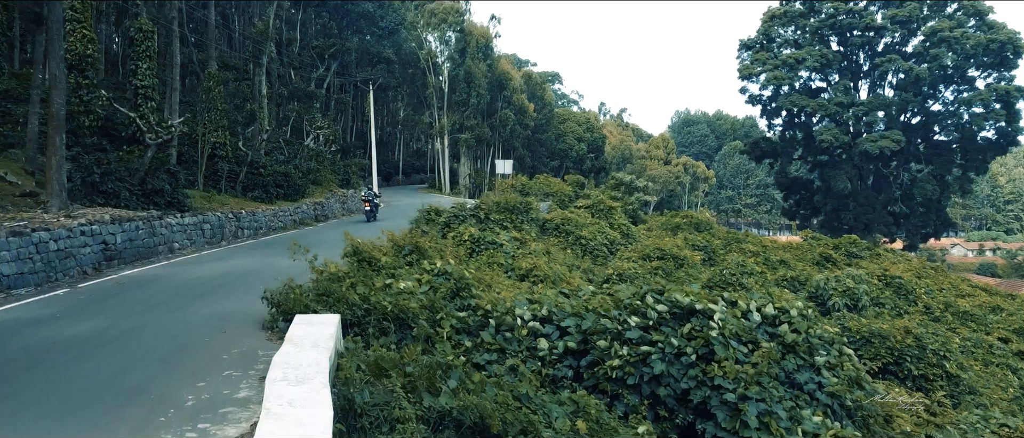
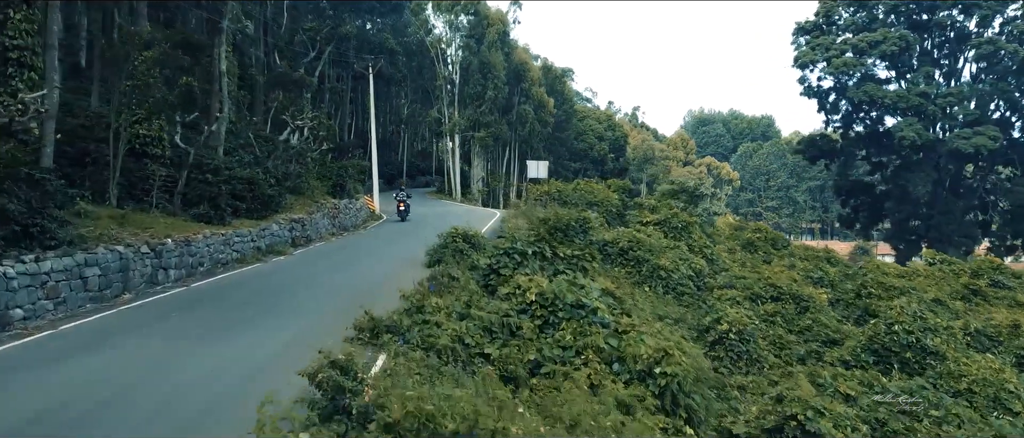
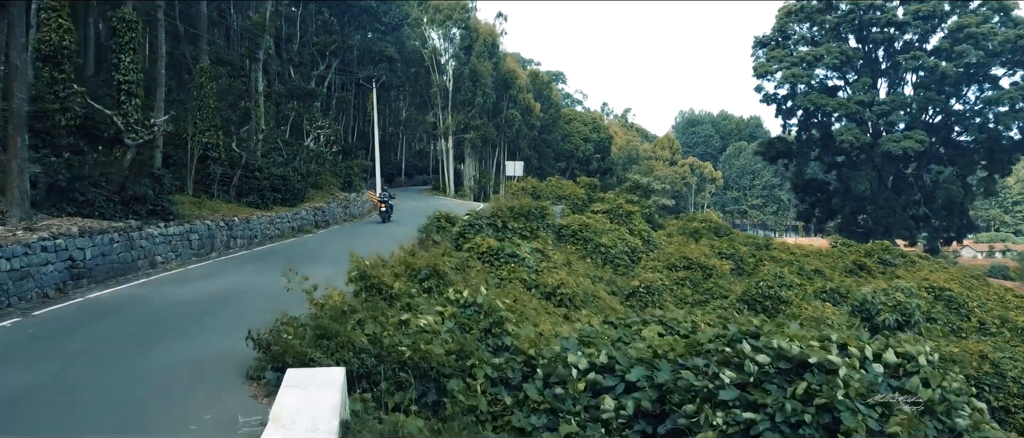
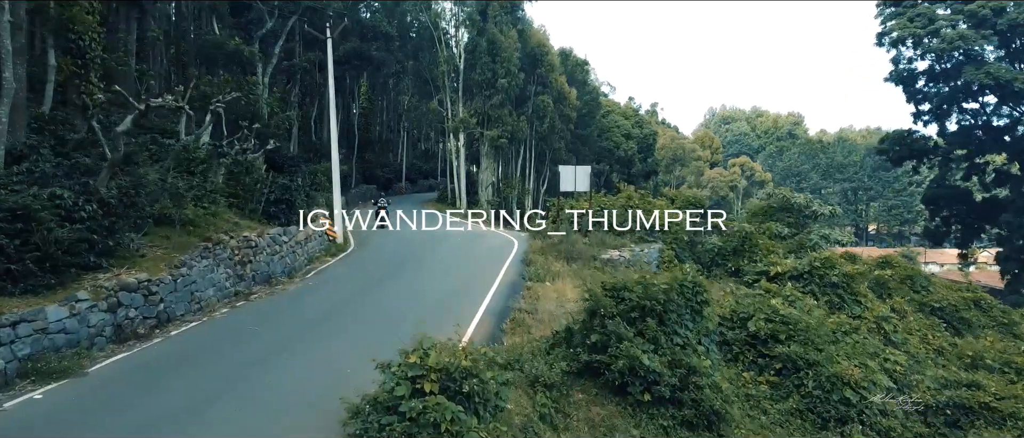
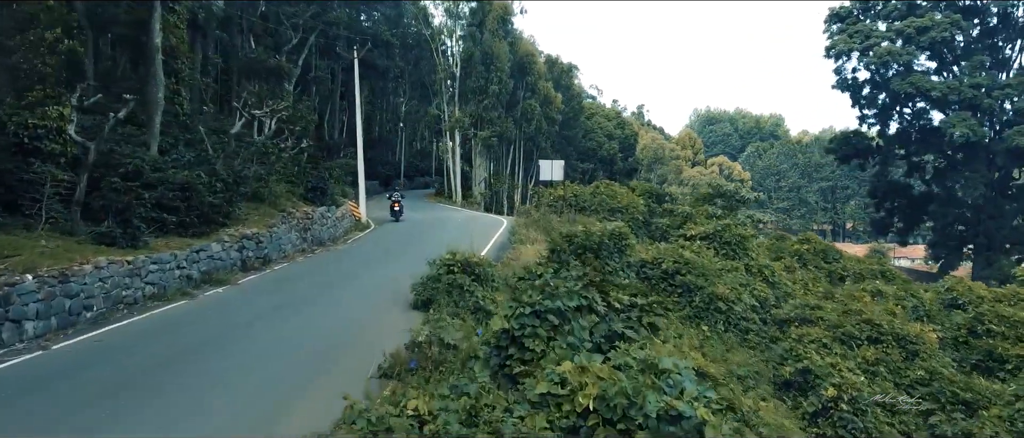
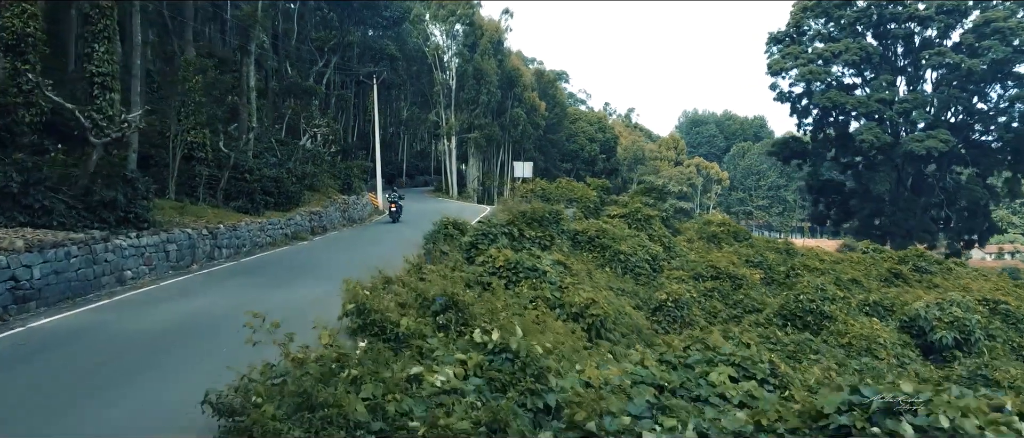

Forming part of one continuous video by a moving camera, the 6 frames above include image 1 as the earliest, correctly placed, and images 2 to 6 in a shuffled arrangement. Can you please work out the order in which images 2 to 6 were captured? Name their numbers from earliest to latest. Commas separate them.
3, 6, 2, 5, 4
